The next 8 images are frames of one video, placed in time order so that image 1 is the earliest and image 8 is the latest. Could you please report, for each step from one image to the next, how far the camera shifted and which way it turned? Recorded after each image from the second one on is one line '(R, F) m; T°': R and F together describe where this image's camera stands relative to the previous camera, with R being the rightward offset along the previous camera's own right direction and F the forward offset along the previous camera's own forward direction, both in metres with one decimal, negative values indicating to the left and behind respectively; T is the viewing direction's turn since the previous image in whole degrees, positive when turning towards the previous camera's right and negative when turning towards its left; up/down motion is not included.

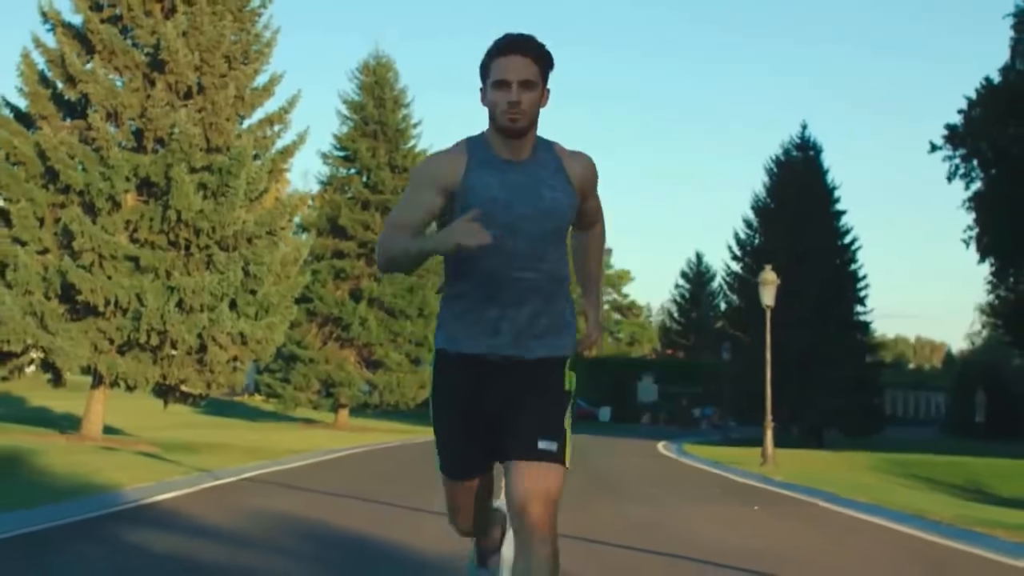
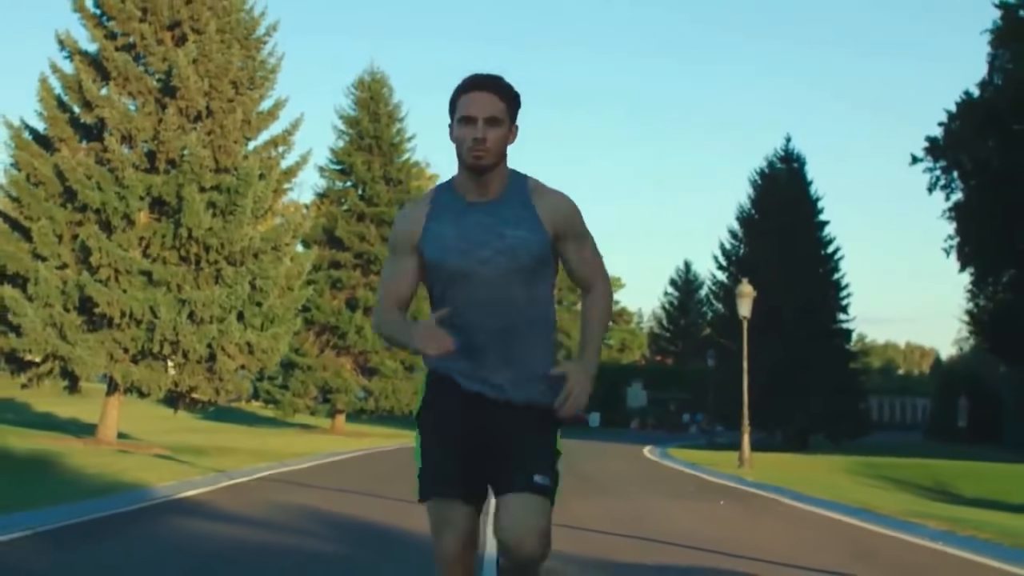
(0.0, -1.8) m; 0°
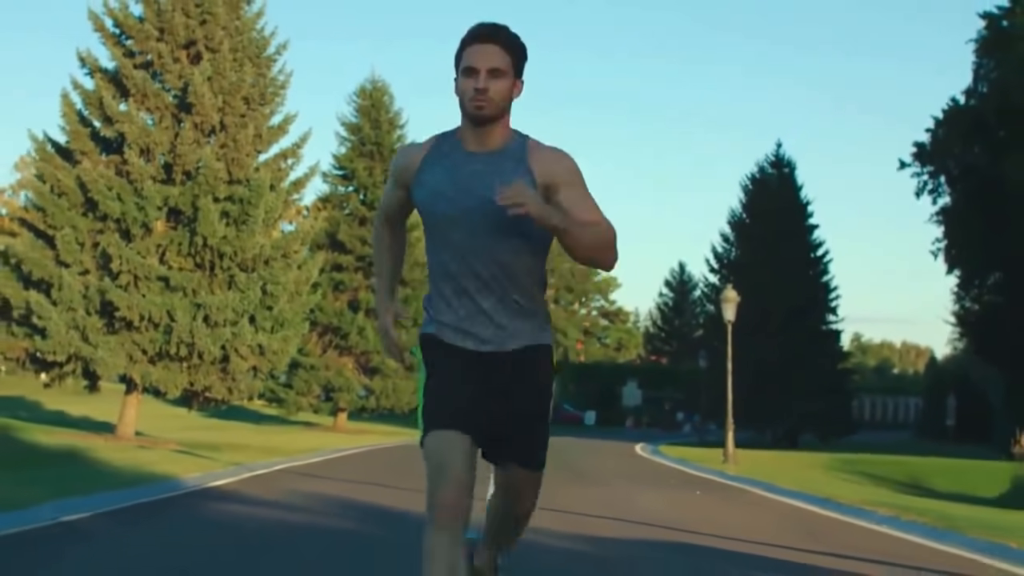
(0.0, -1.8) m; 0°
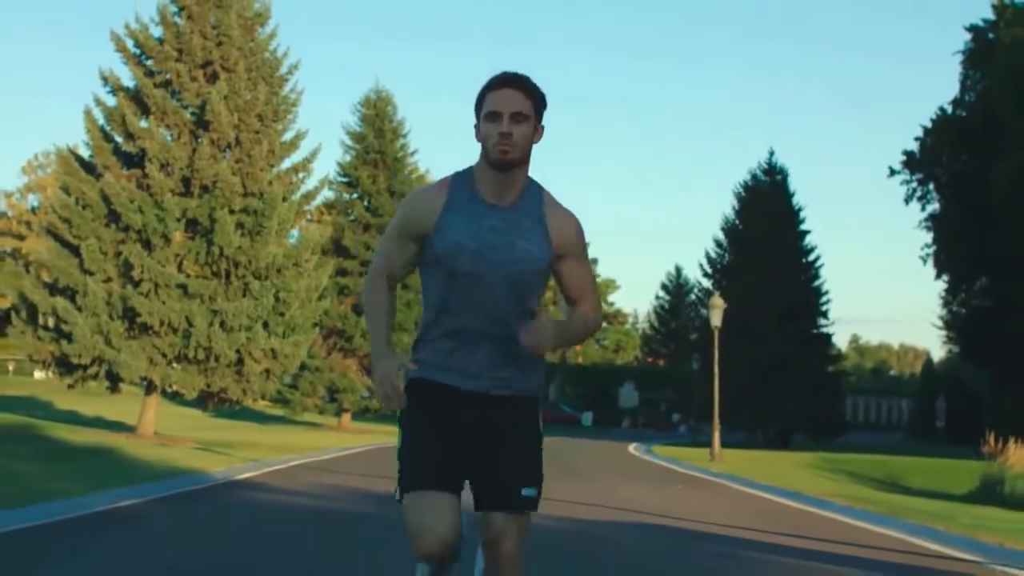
(0.0, -1.9) m; 0°
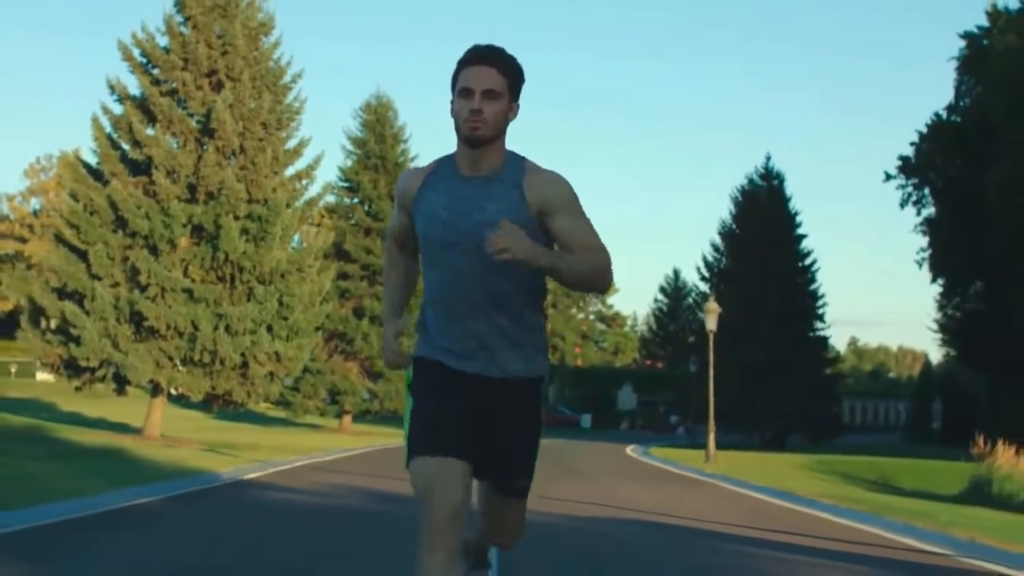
(0.0, -0.7) m; 0°
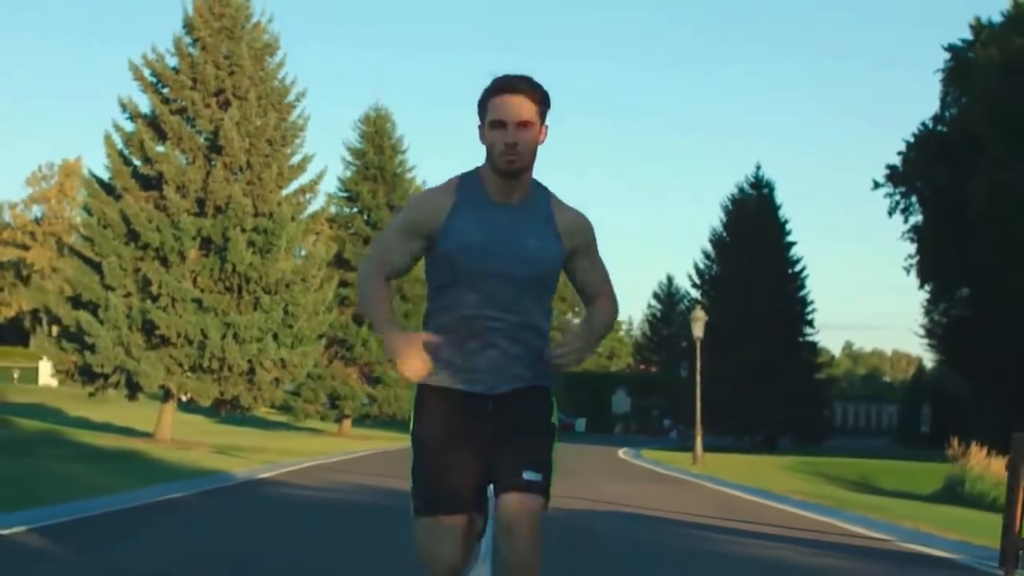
(0.0, -1.6) m; 0°
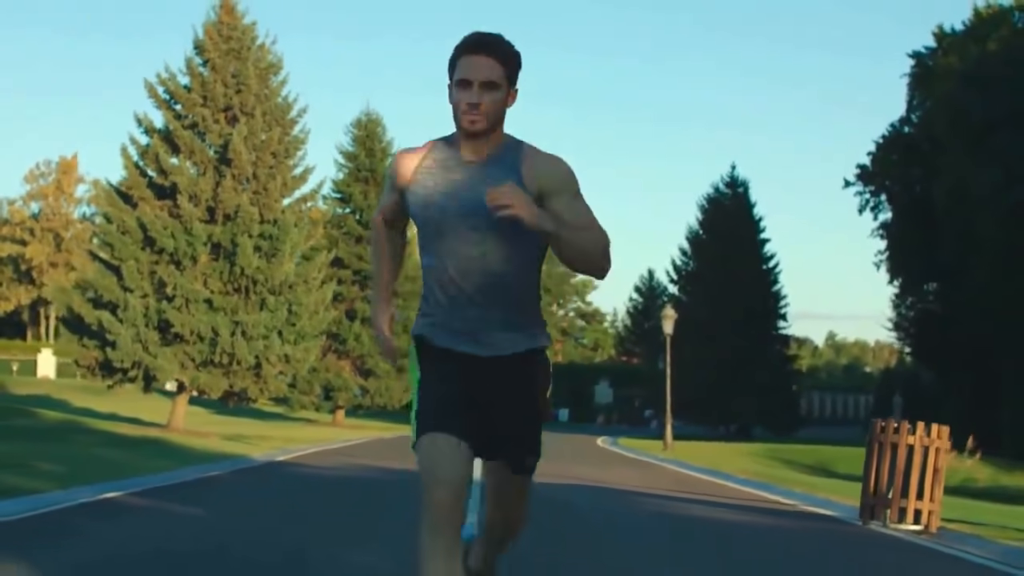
(0.0, -3.2) m; +1°
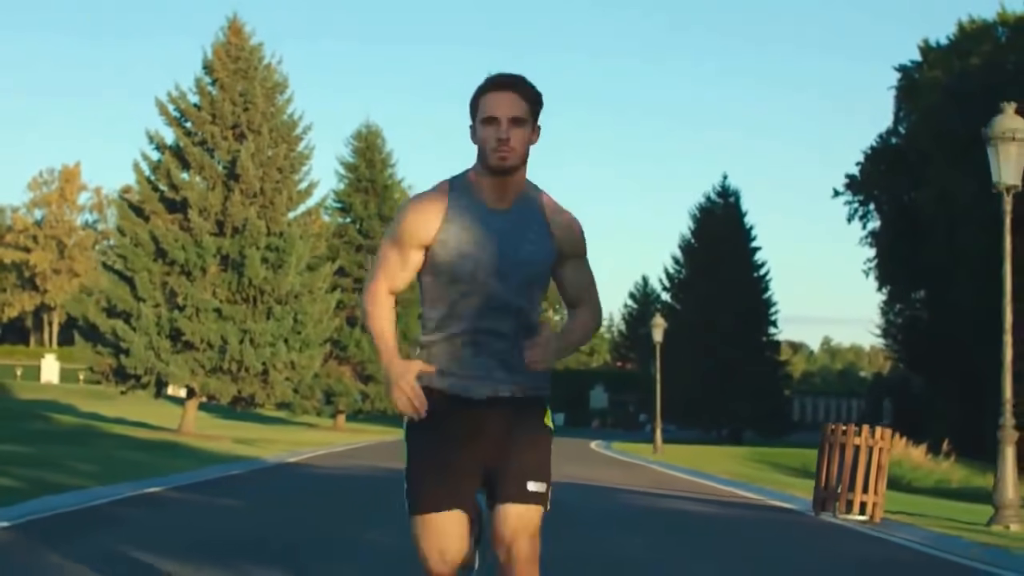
(0.0, -1.8) m; 0°
